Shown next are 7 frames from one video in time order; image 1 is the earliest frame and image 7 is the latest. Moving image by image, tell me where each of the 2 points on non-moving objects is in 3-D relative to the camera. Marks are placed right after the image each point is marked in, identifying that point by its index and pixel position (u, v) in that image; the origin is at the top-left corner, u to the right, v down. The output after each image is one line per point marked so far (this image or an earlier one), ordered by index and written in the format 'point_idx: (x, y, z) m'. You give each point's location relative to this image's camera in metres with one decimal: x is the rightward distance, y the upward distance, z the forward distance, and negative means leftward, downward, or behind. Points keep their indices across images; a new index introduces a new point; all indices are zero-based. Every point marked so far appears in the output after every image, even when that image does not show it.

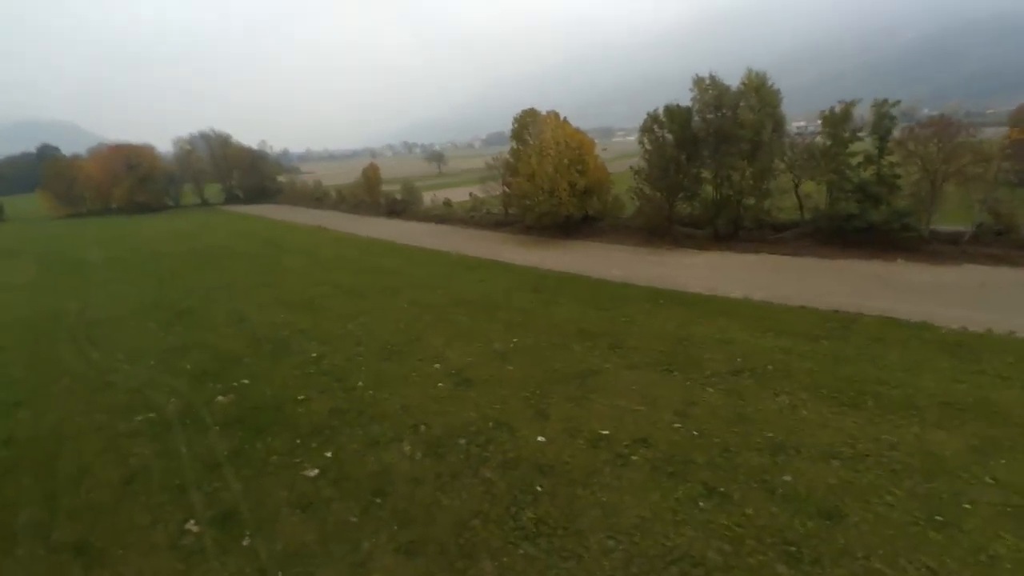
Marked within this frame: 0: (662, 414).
0: (+3.5, -3.1, +13.7) m
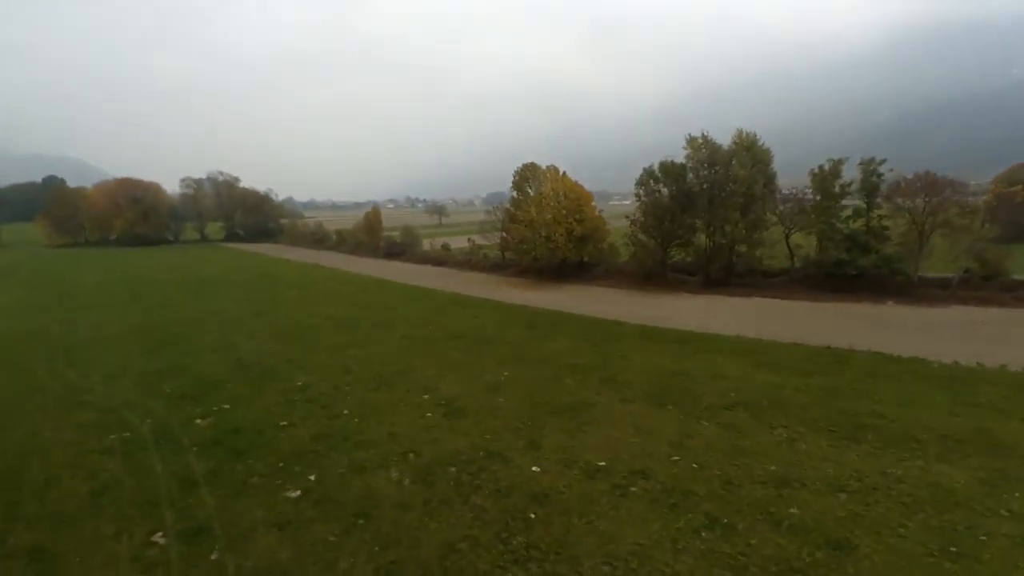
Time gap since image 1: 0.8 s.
0: (+3.3, -3.6, +13.3) m
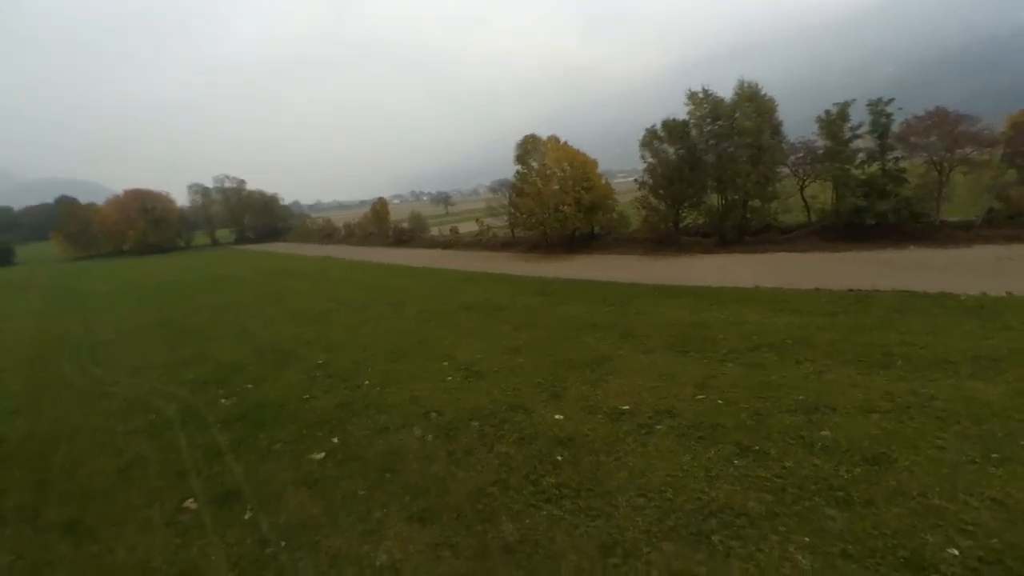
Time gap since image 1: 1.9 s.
0: (+3.8, -2.2, +13.1) m
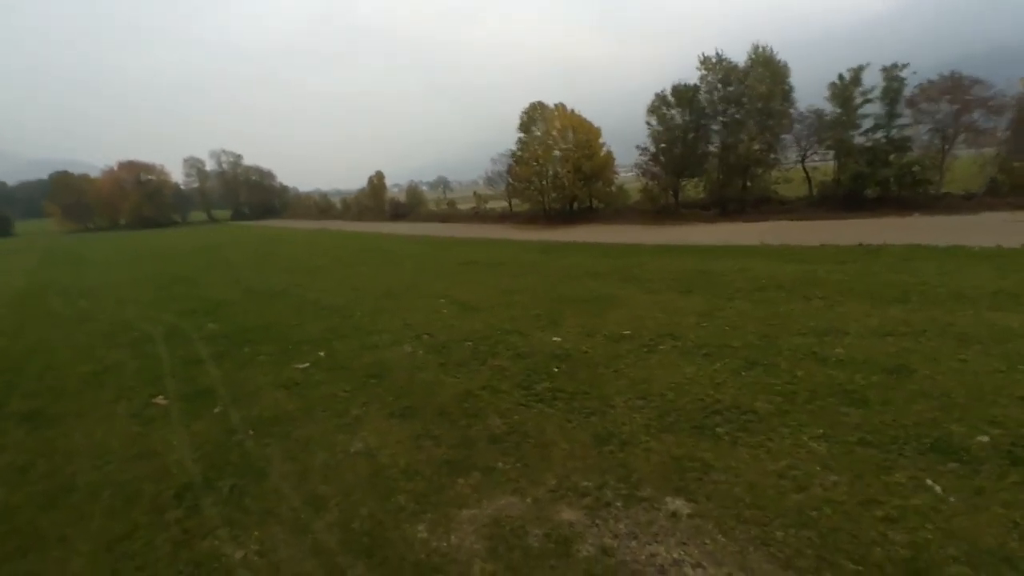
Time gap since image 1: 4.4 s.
0: (+3.7, -0.6, +12.5) m
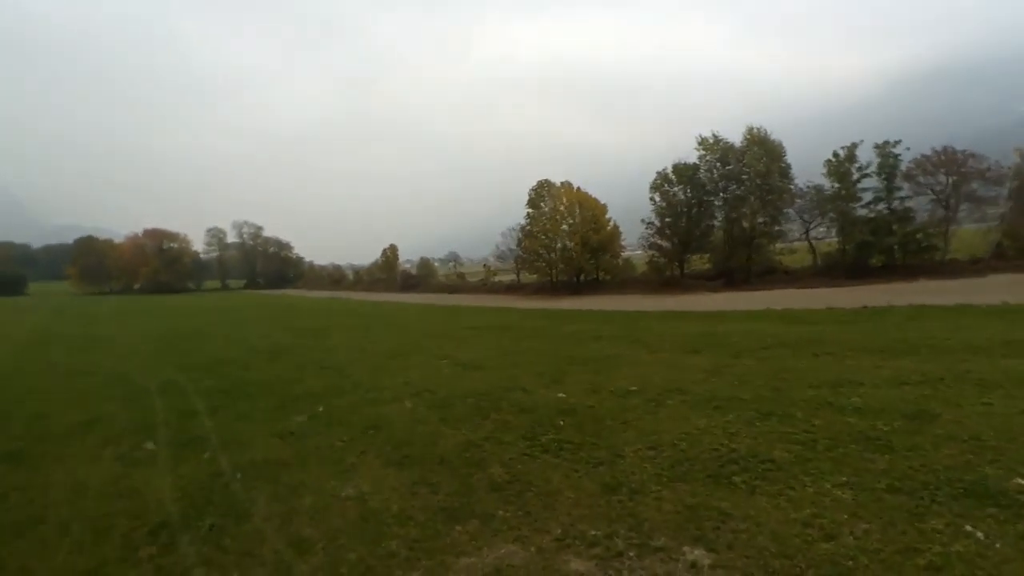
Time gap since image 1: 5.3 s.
0: (+3.8, -1.7, +12.2) m
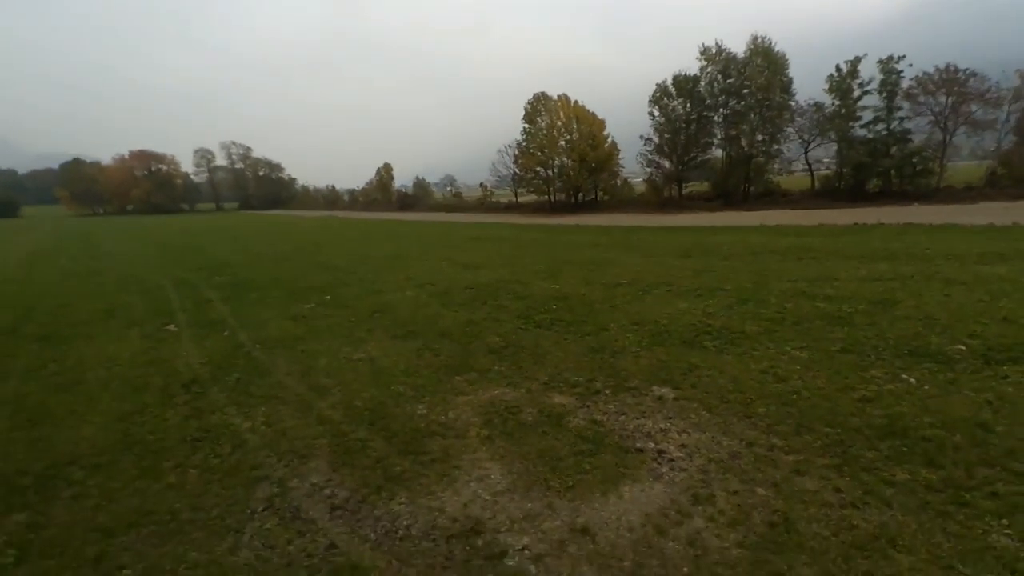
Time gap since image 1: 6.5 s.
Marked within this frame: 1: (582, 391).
0: (+3.7, +0.4, +12.7) m
1: (+0.6, -0.9, +5.3) m
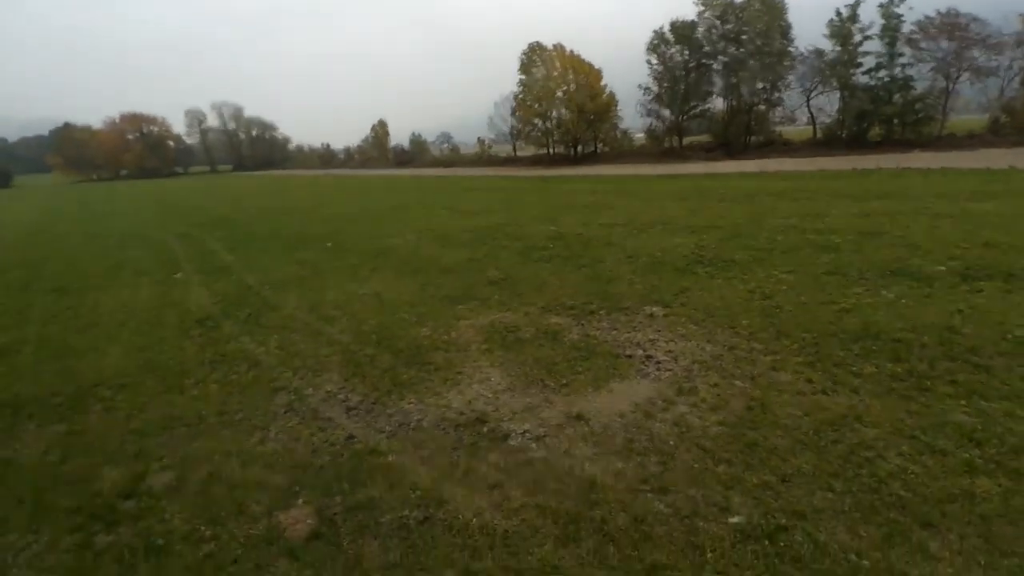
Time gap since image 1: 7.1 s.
0: (+3.6, +1.7, +12.9) m
1: (+0.6, -0.2, +5.6) m
